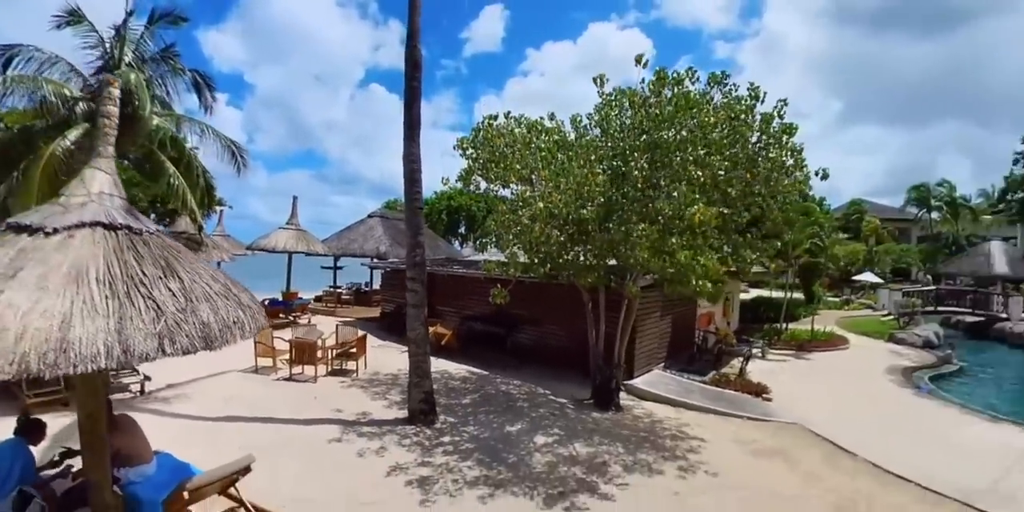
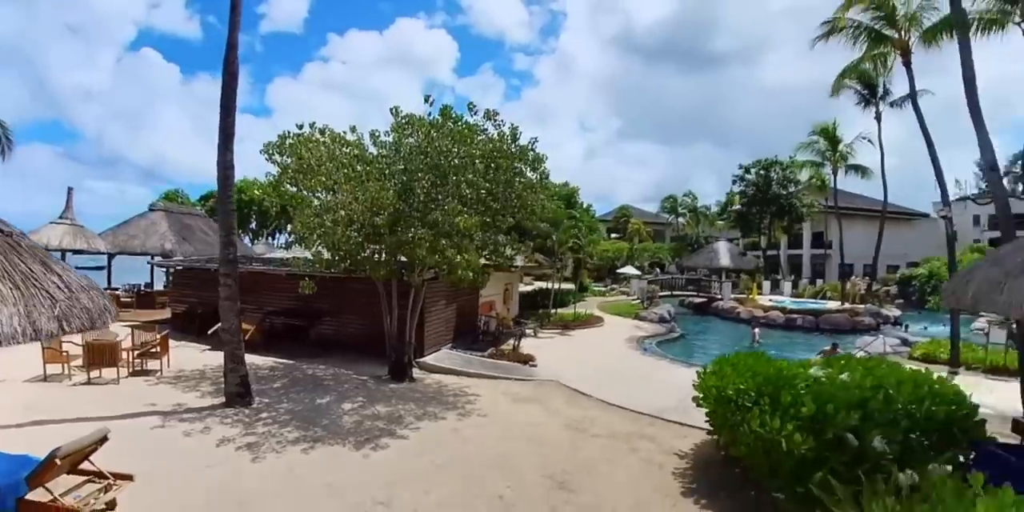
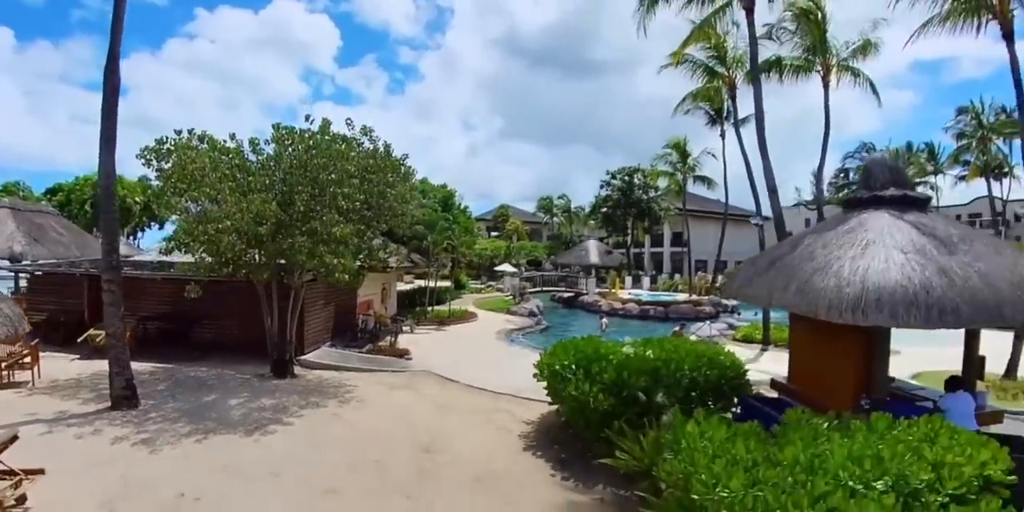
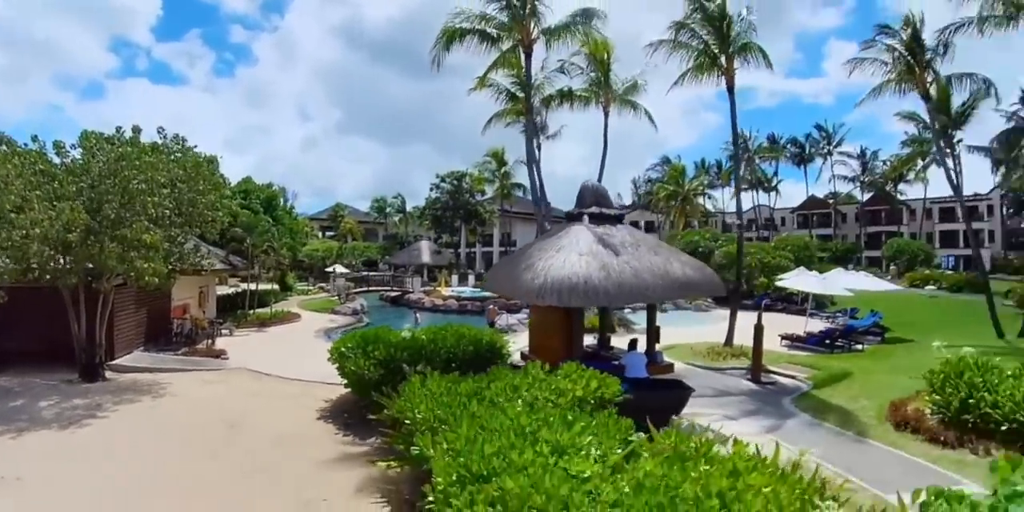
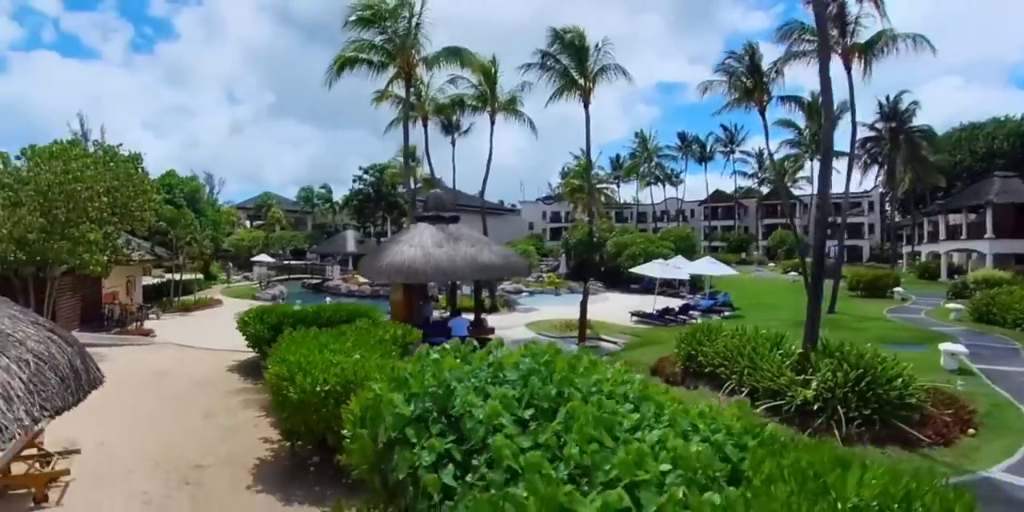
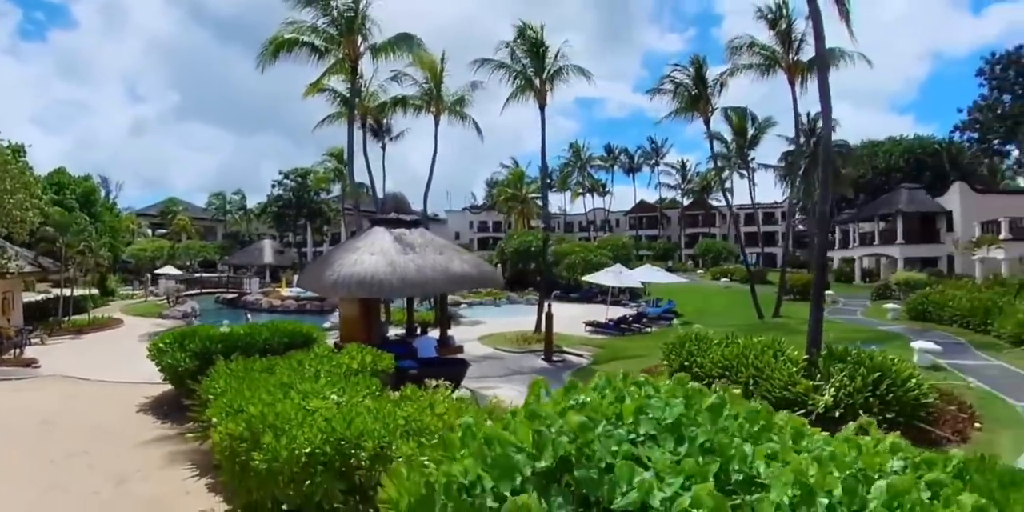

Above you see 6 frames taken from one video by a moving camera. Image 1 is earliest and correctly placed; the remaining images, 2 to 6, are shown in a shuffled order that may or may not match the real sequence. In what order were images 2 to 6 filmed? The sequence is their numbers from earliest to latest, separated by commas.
2, 3, 4, 6, 5
